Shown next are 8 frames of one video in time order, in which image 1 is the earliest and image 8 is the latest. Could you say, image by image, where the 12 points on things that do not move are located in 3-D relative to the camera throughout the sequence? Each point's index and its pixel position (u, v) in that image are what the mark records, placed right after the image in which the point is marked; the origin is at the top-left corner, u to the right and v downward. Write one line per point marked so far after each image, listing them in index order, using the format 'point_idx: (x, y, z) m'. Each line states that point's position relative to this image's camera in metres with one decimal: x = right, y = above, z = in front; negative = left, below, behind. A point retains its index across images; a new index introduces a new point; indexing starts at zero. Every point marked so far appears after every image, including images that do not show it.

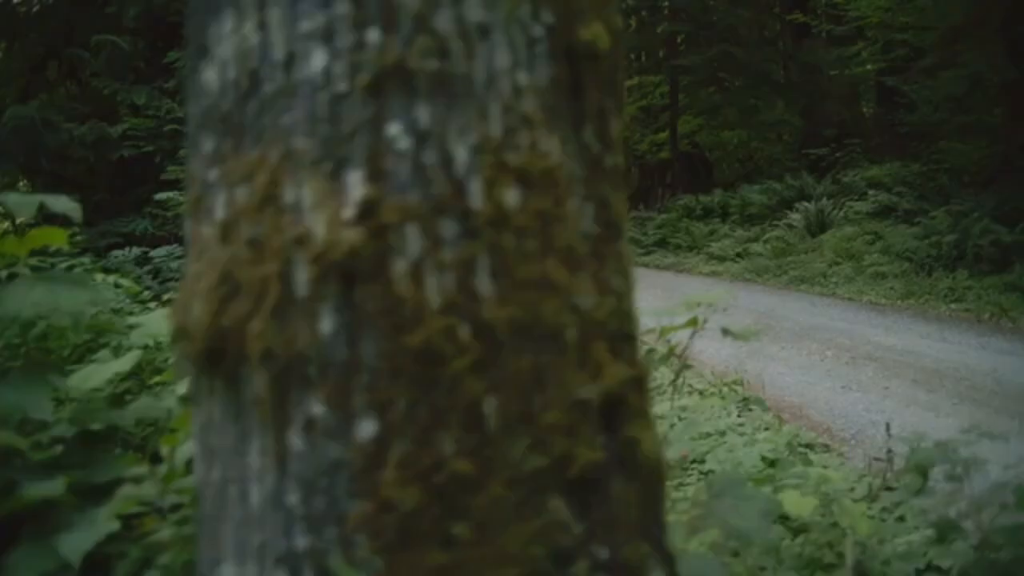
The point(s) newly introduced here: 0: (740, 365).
0: (+1.6, -0.5, +7.2) m
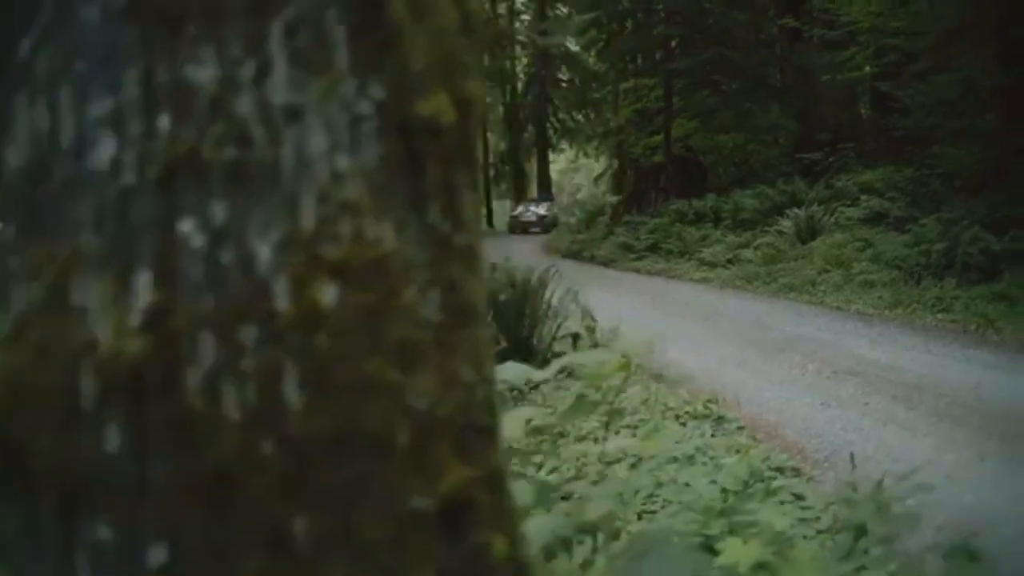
0: (+1.4, -0.6, +7.1) m
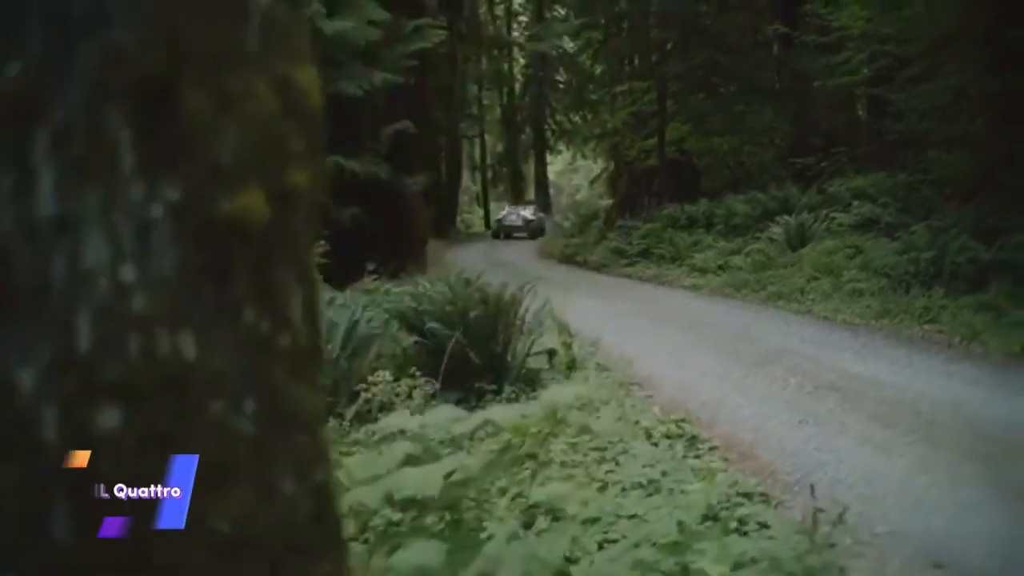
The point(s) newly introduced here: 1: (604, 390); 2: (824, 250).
0: (+1.3, -0.7, +7.0) m
1: (+0.6, -0.7, +6.5) m
2: (+4.2, +0.5, +13.7) m
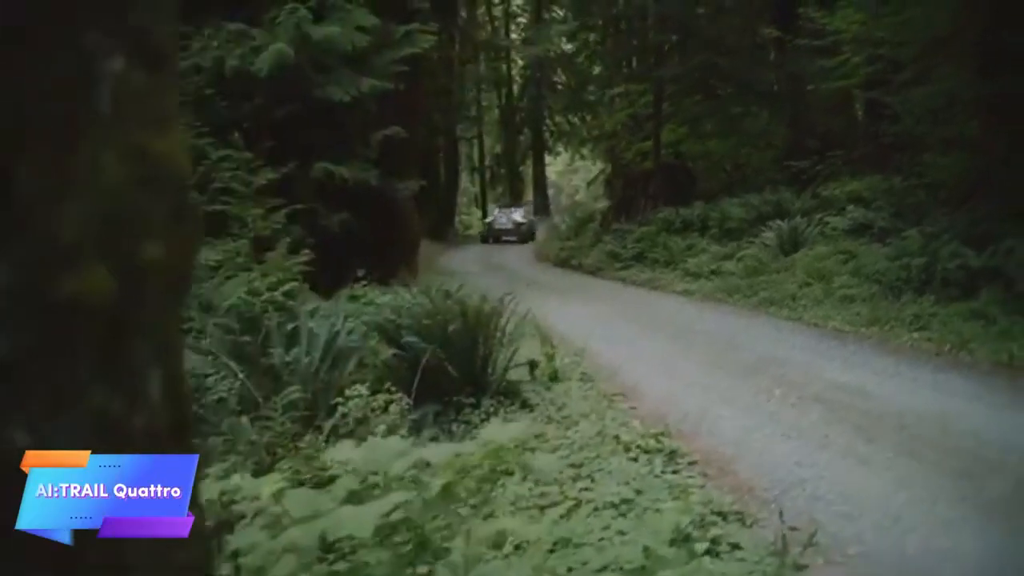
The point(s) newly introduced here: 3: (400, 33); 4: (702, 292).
0: (+1.2, -0.8, +6.9) m
1: (+0.5, -0.7, +6.5) m
2: (+4.1, +0.4, +13.7) m
3: (-1.3, +2.9, +11.6) m
4: (+2.6, -0.1, +14.1) m
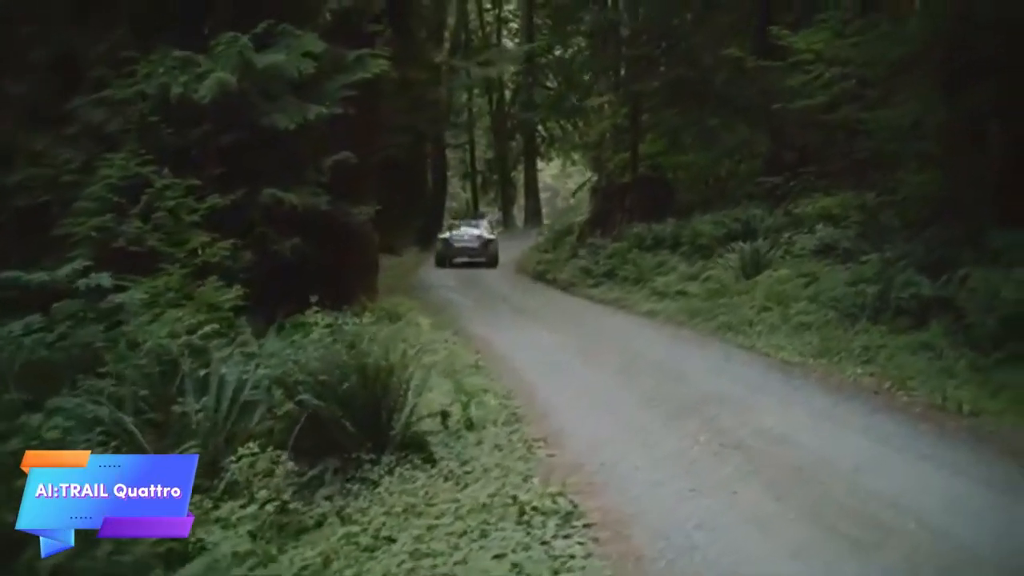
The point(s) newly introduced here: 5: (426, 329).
0: (+0.6, -1.1, +6.8) m
1: (-0.1, -1.1, +6.4) m
2: (+3.6, +0.1, +13.6) m
3: (-1.8, +2.6, +11.5) m
4: (+2.1, -0.4, +14.0) m
5: (-1.0, -0.5, +11.9) m
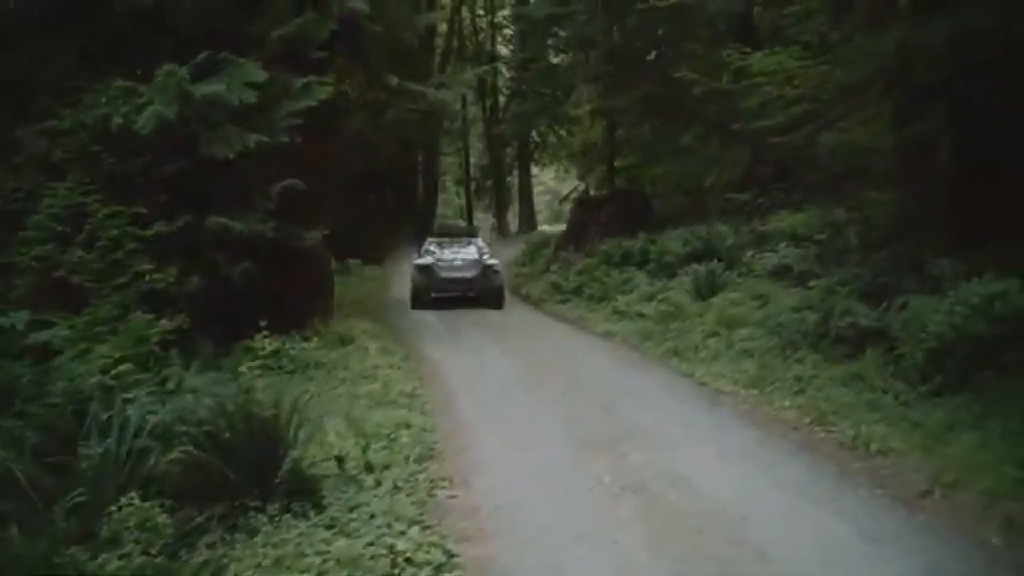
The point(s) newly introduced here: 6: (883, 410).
0: (-0.1, -1.4, +6.9) m
1: (-0.8, -1.4, +6.5) m
2: (+3.0, -0.2, +13.6) m
3: (-2.4, +2.3, +11.6) m
4: (+1.5, -0.7, +14.1) m
5: (-1.7, -0.8, +12.0) m
6: (+3.2, -1.1, +8.8) m
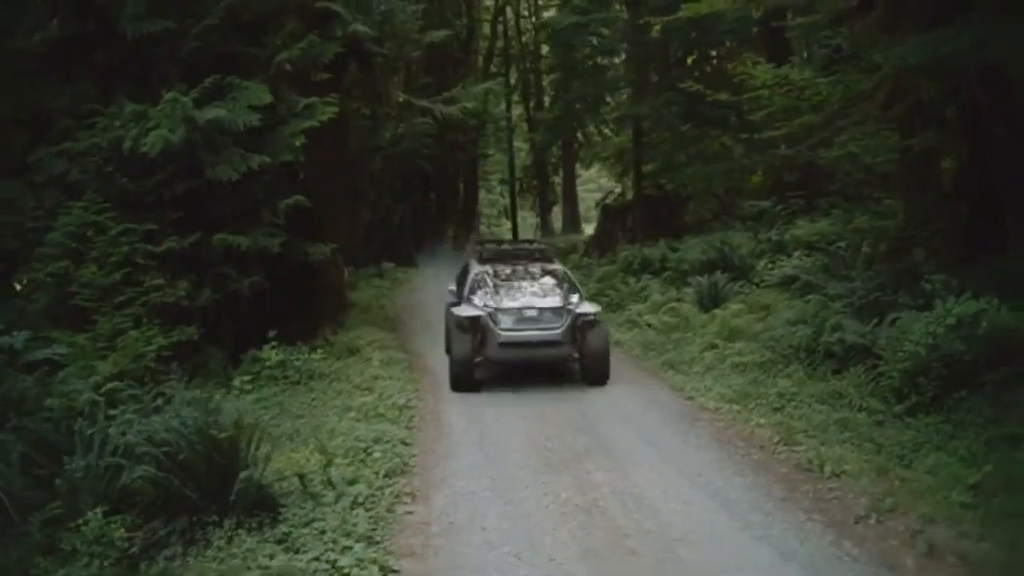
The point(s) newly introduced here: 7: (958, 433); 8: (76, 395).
0: (-0.4, -1.6, +7.3) m
1: (-1.2, -1.5, +6.9) m
2: (+3.0, -0.3, +13.8) m
3: (-2.5, +2.2, +12.0) m
4: (+1.6, -0.8, +14.3) m
5: (-1.7, -1.0, +12.5) m
6: (+3.0, -1.2, +9.0) m
7: (+3.7, -1.2, +8.4) m
8: (-3.5, -0.9, +8.1) m
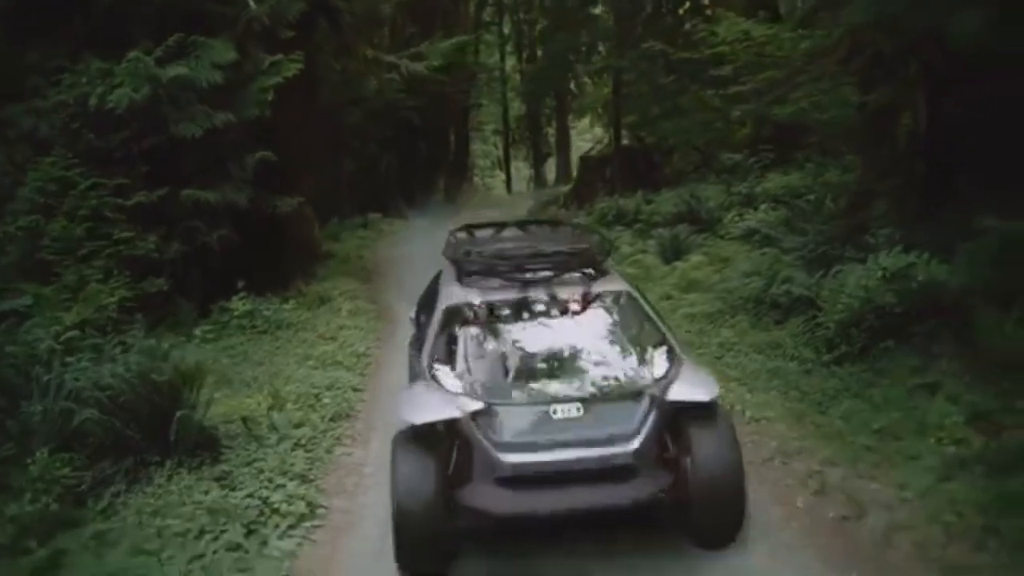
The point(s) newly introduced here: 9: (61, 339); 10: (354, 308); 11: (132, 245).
0: (-0.9, -1.3, +7.7) m
1: (-1.7, -1.2, +7.3) m
2: (+2.6, +0.3, +14.1) m
3: (-3.0, +2.7, +12.3) m
4: (+1.1, -0.1, +14.7) m
5: (-2.2, -0.4, +12.9) m
6: (+2.5, -0.8, +9.4) m
7: (+3.2, -0.8, +8.8) m
8: (-4.0, -0.5, +8.6) m
9: (-3.9, -0.4, +9.0) m
10: (-2.1, -0.3, +13.5) m
11: (-4.3, +0.5, +11.3) m
